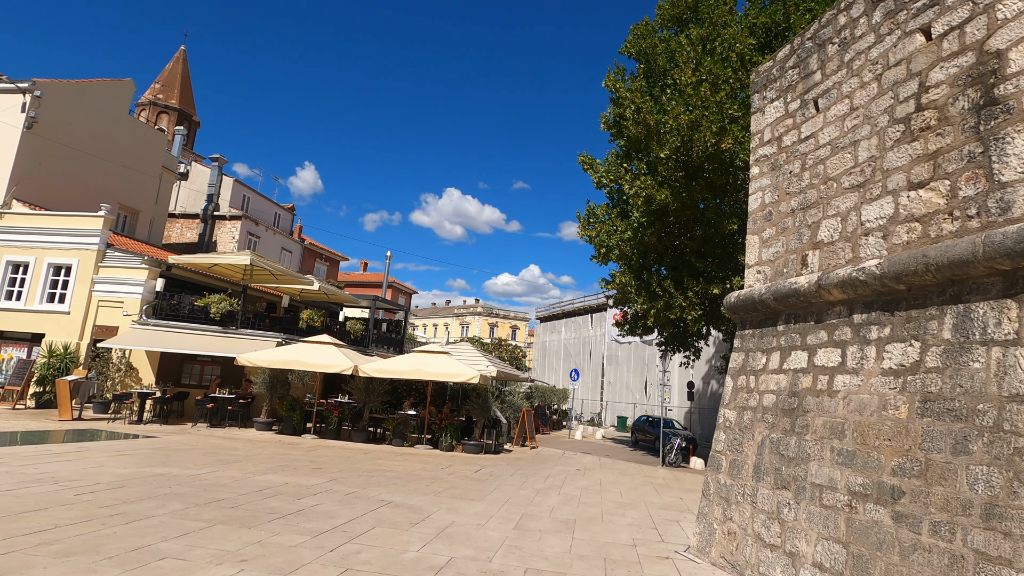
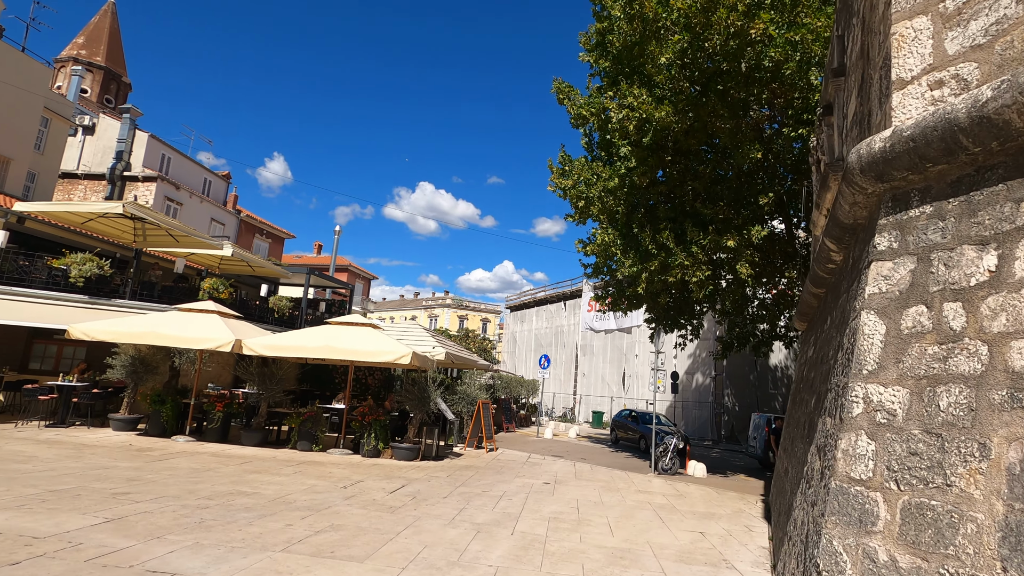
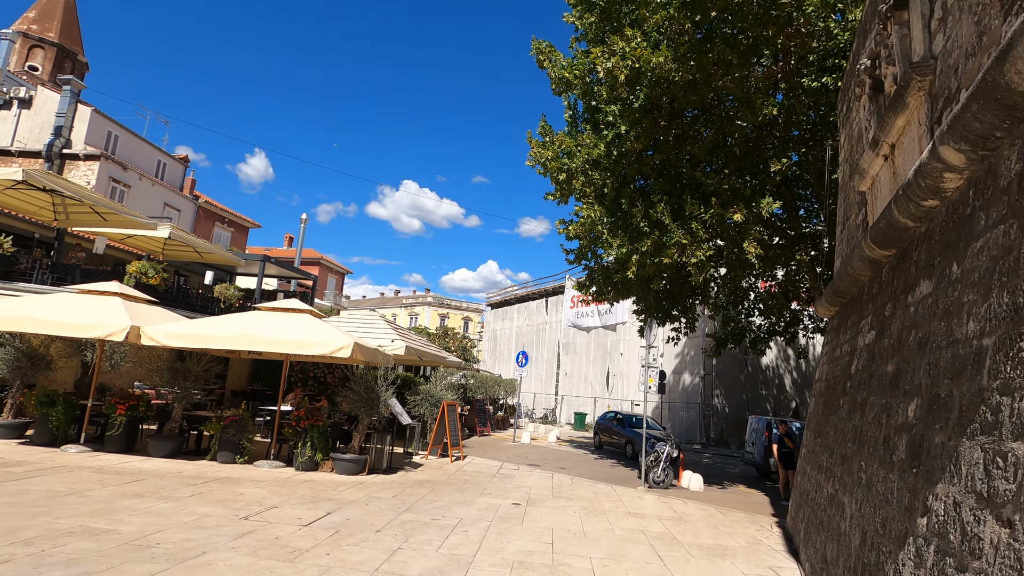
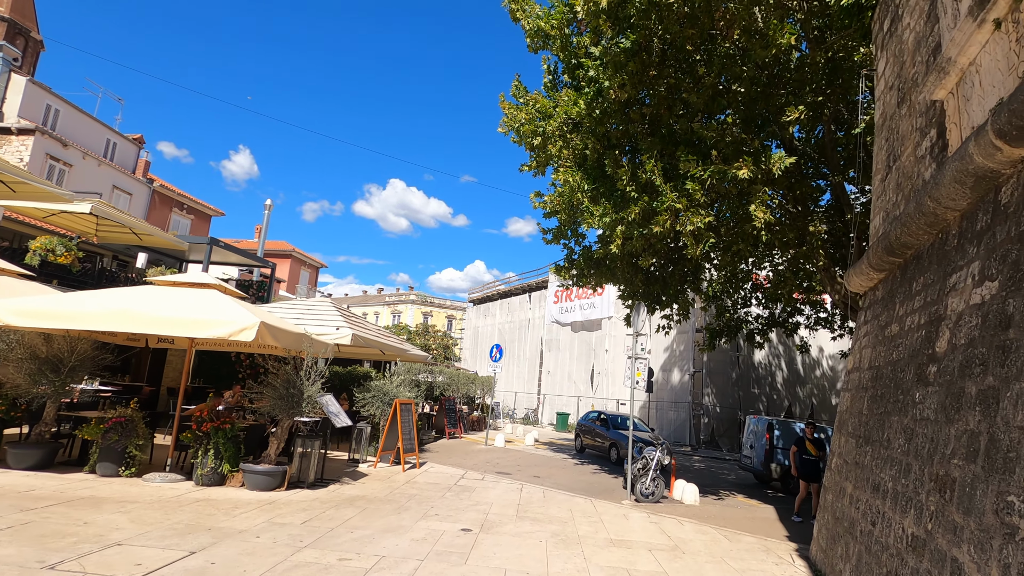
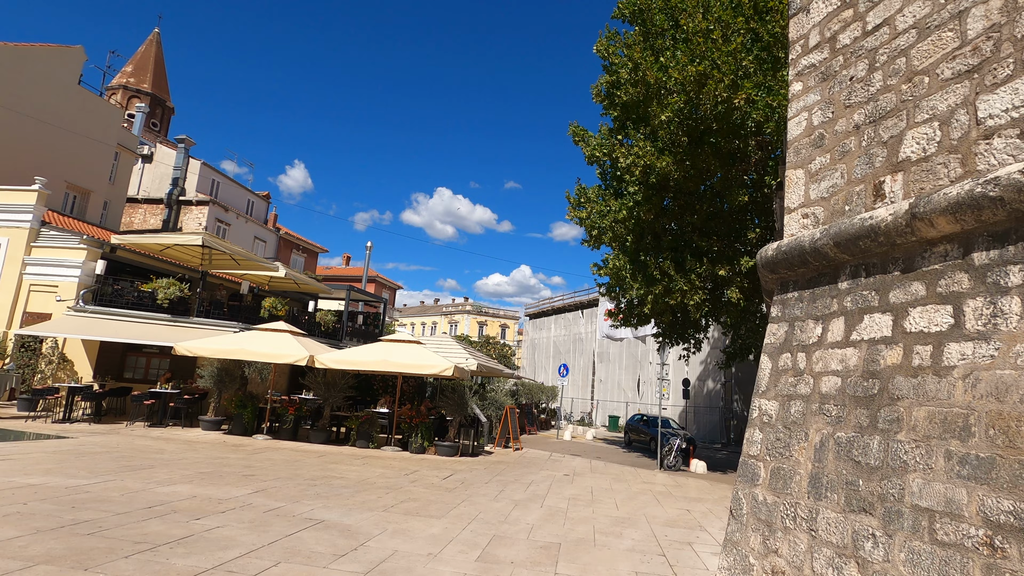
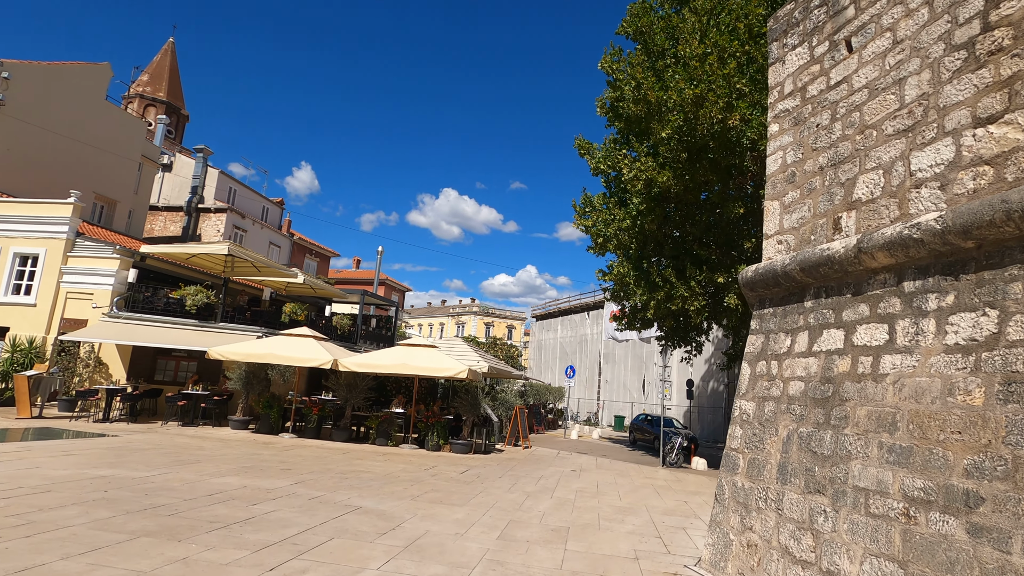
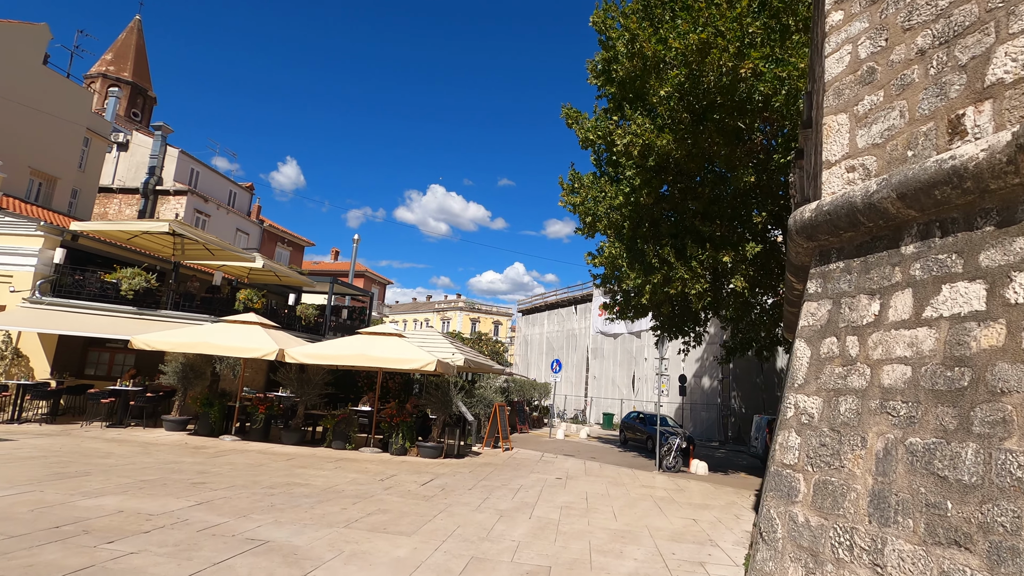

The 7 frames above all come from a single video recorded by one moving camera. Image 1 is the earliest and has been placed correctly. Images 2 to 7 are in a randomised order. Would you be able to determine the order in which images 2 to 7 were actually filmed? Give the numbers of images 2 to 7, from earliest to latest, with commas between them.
6, 5, 7, 2, 3, 4
